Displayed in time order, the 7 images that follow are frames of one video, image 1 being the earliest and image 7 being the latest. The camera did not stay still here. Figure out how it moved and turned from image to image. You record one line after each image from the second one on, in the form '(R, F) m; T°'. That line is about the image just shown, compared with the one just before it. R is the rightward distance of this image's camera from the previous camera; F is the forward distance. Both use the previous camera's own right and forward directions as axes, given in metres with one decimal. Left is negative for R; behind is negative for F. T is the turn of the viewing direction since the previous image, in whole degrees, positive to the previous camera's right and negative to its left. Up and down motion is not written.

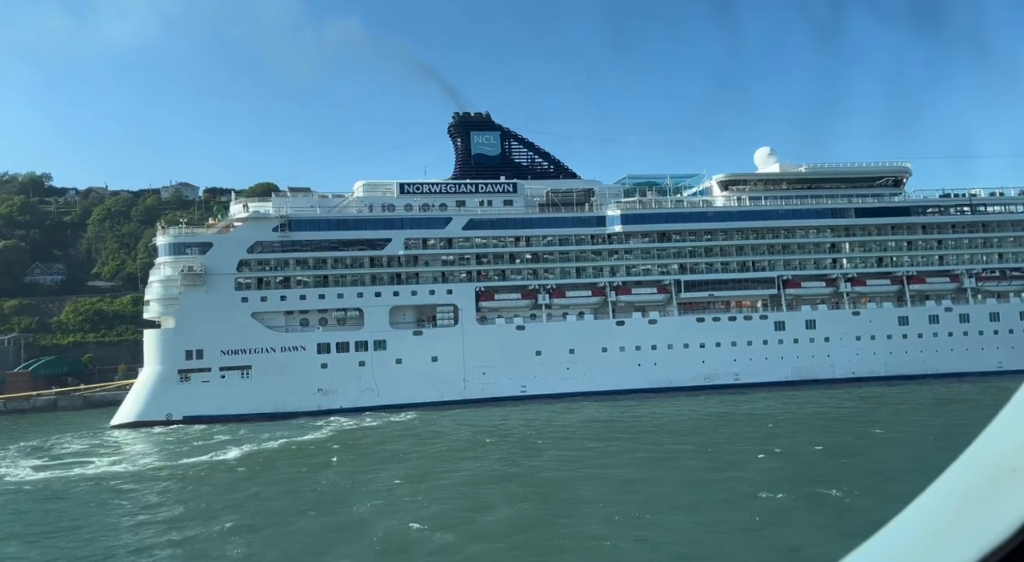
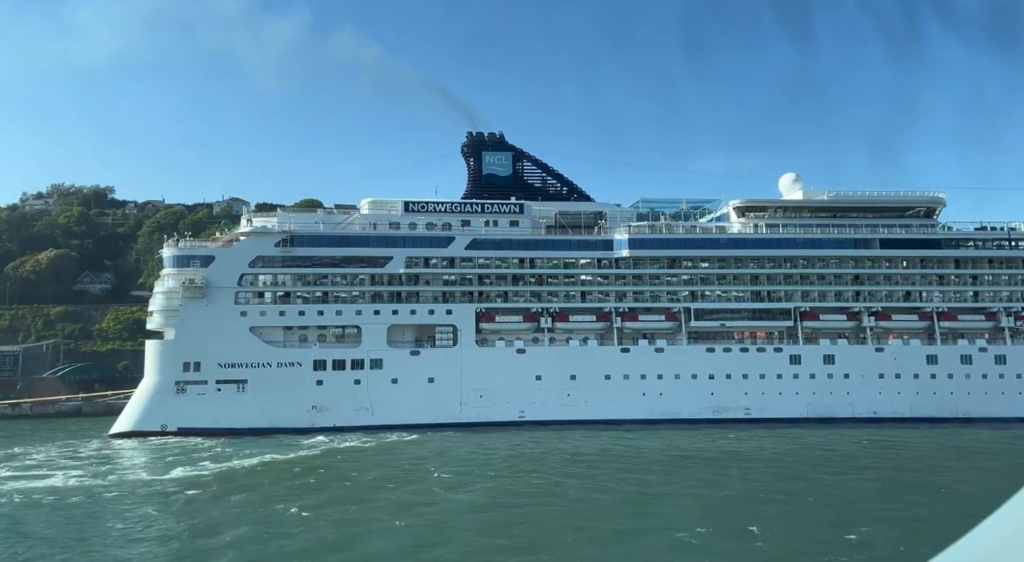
(+1.8, +0.6) m; -4°
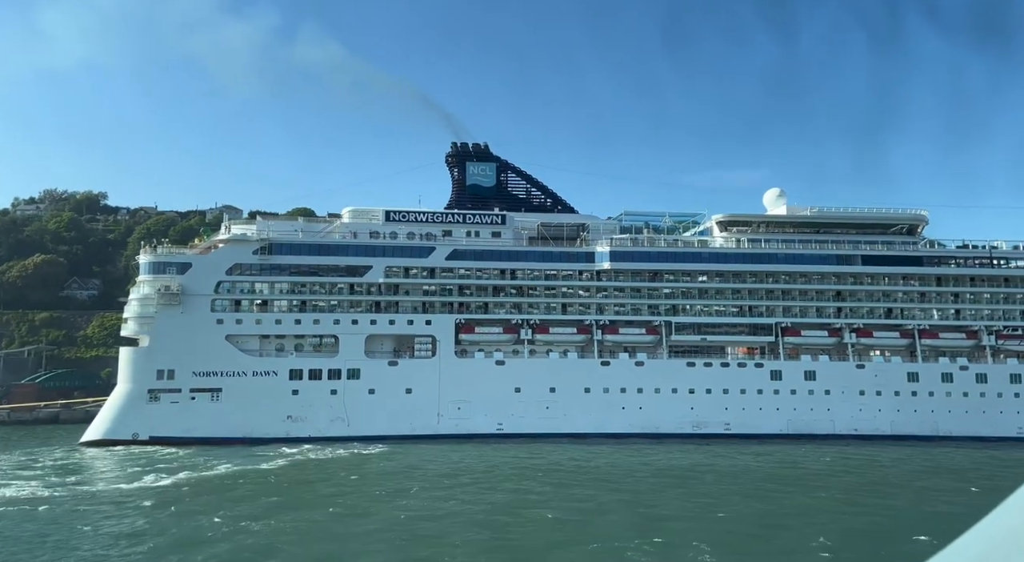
(+0.5, +0.2) m; 0°
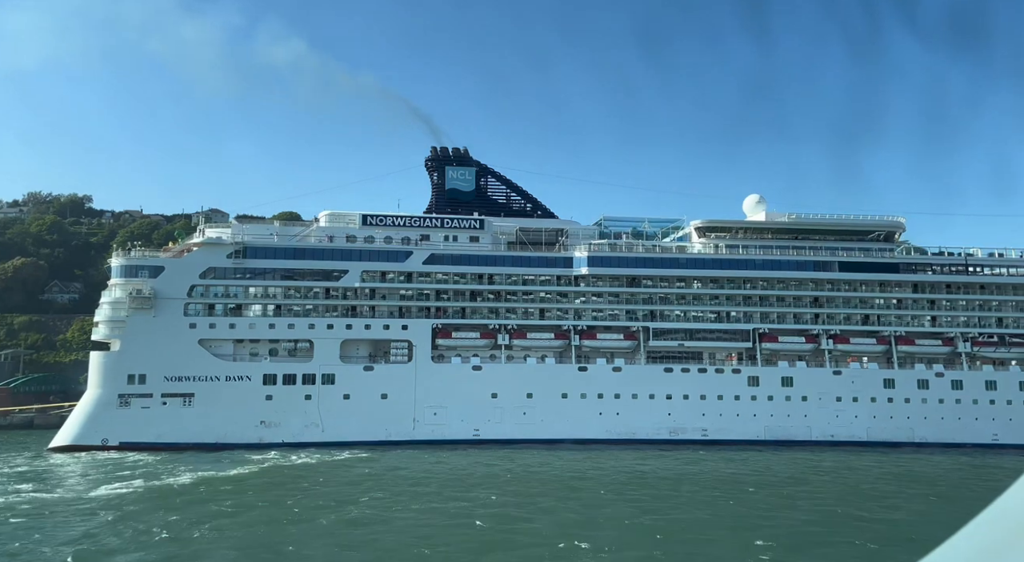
(+0.4, +0.1) m; +1°
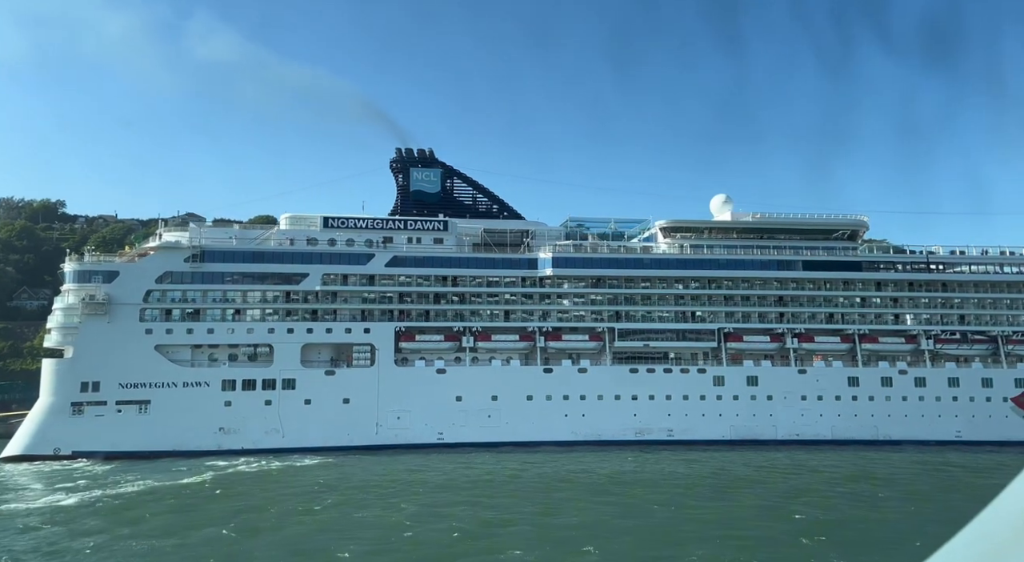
(+0.7, +0.2) m; +1°
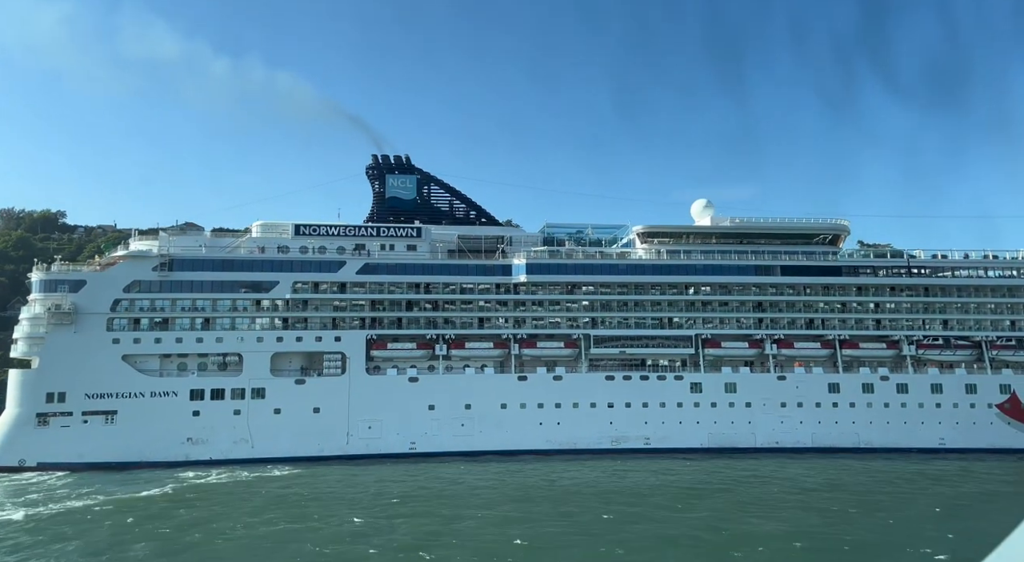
(+1.1, +0.3) m; 0°
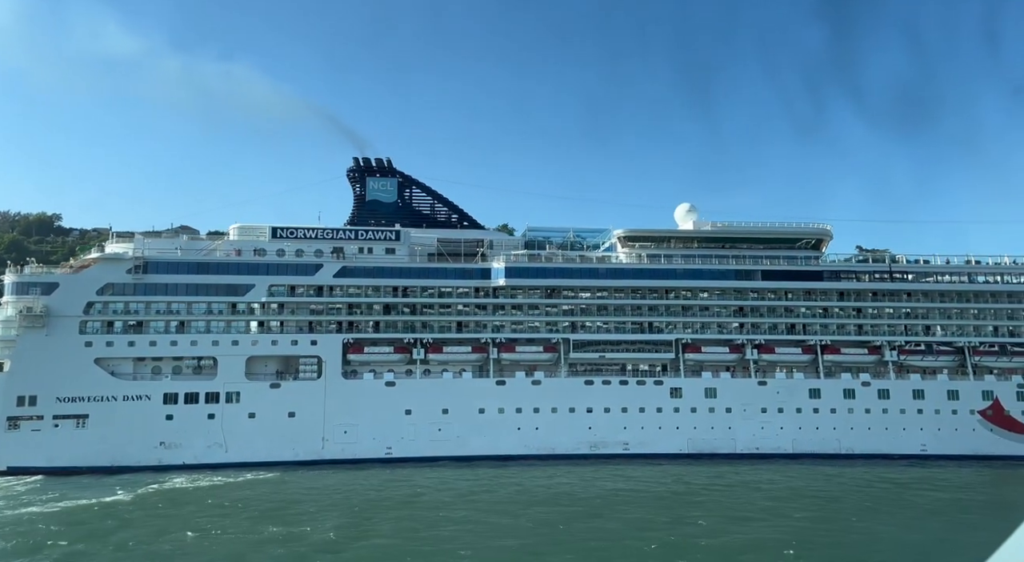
(+0.7, +0.2) m; 0°
